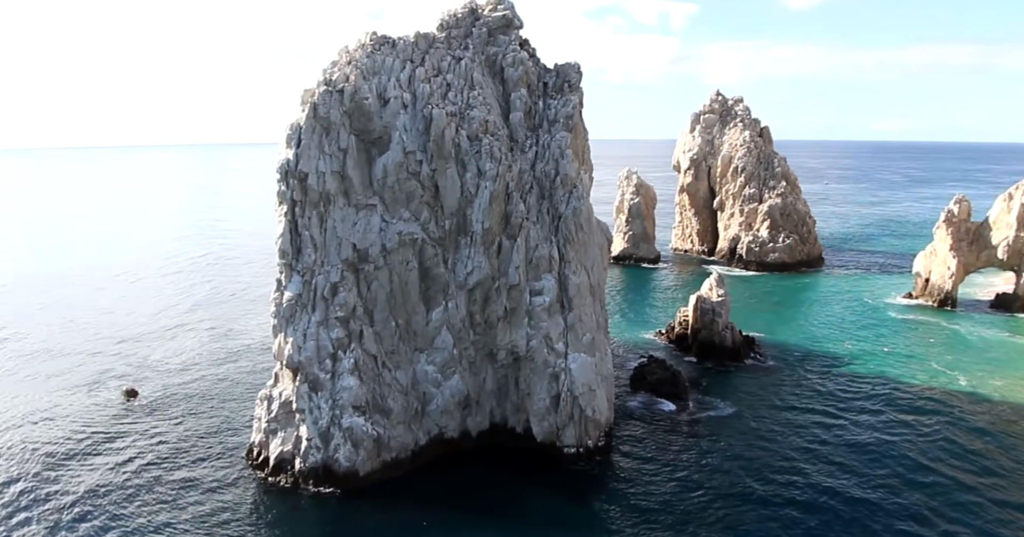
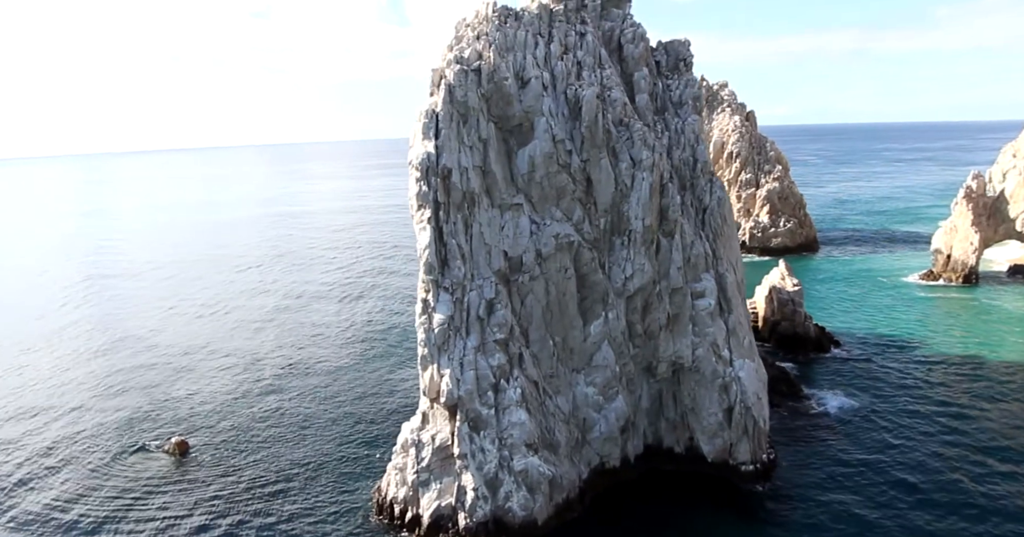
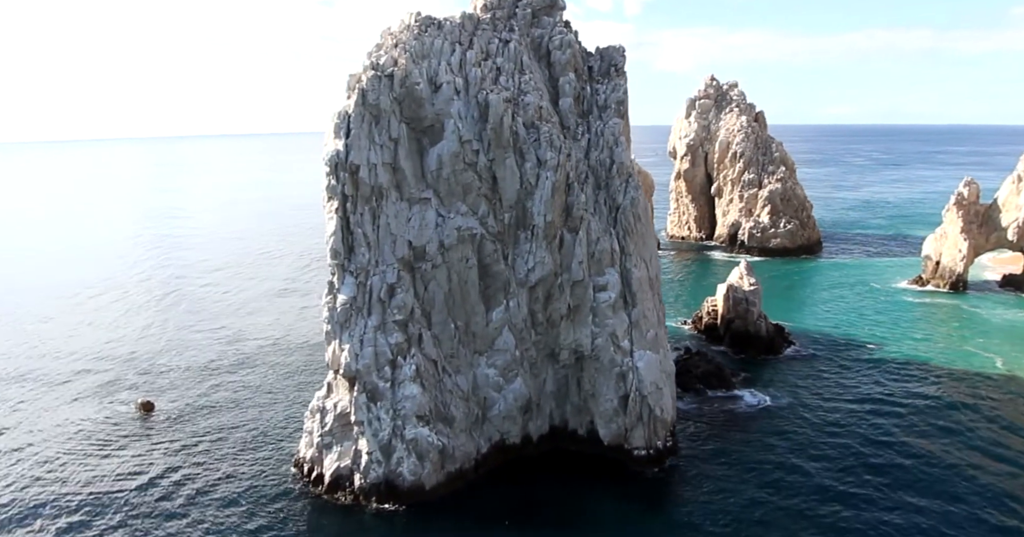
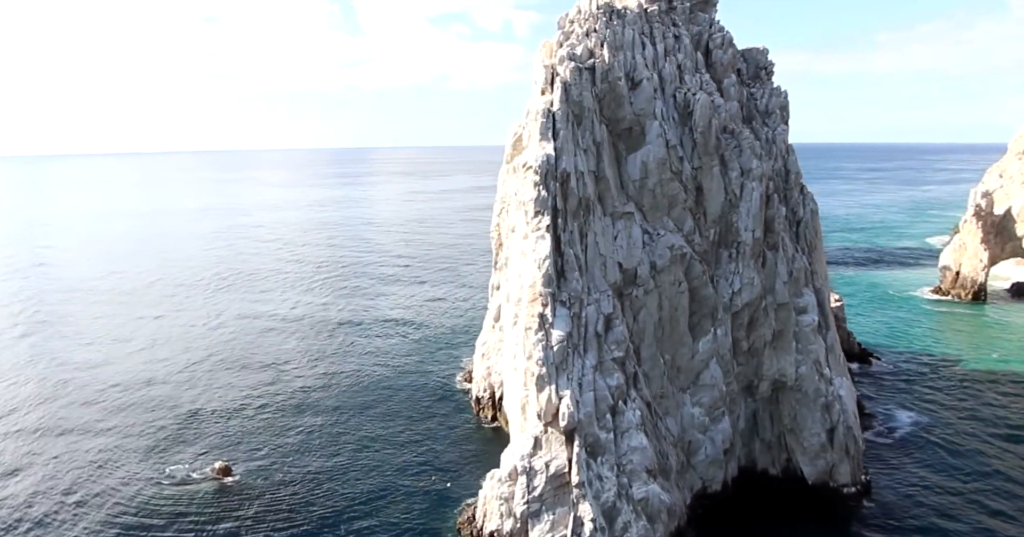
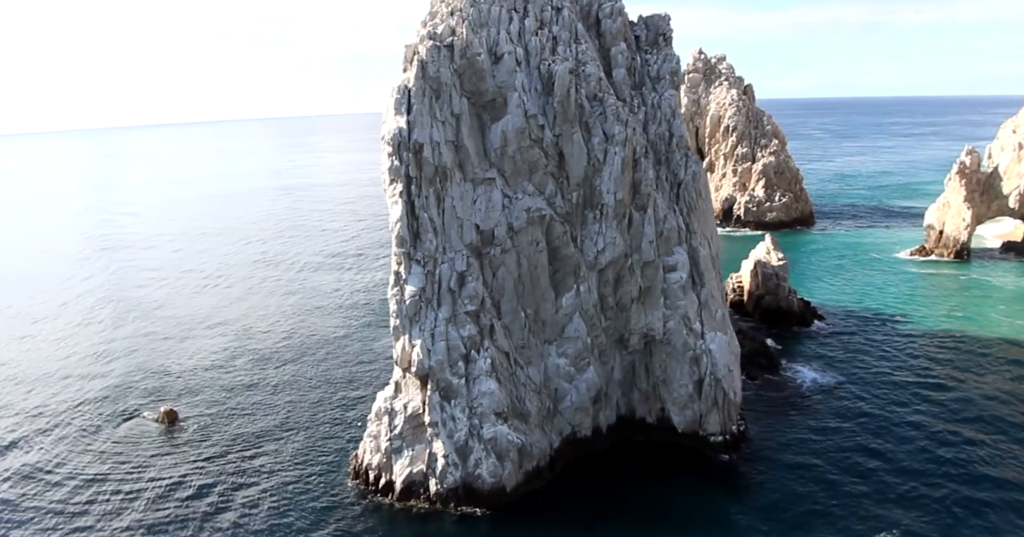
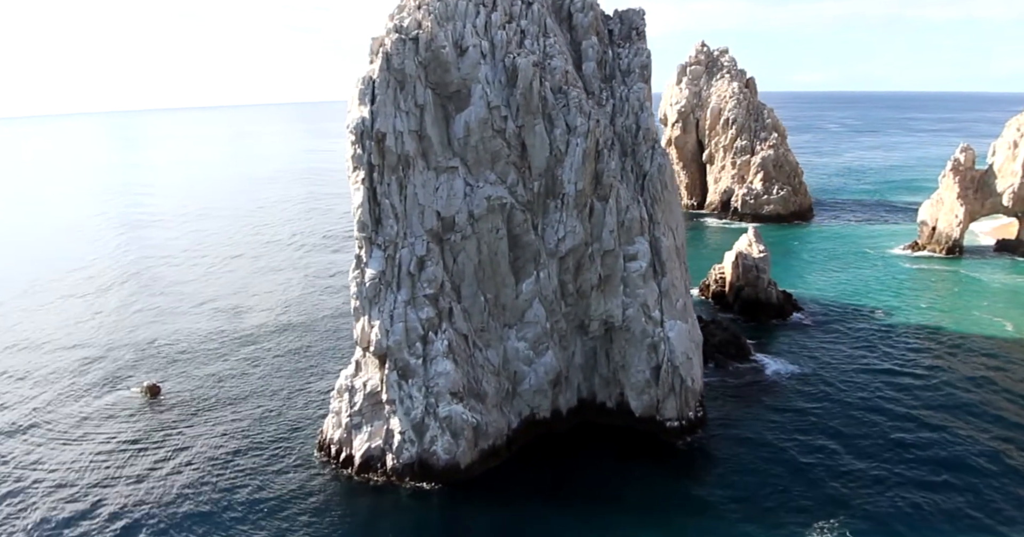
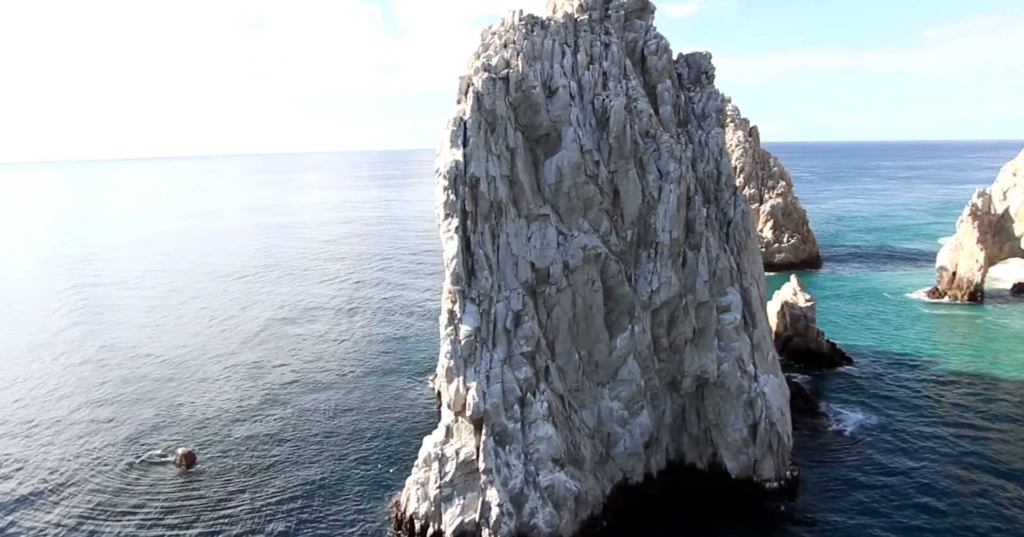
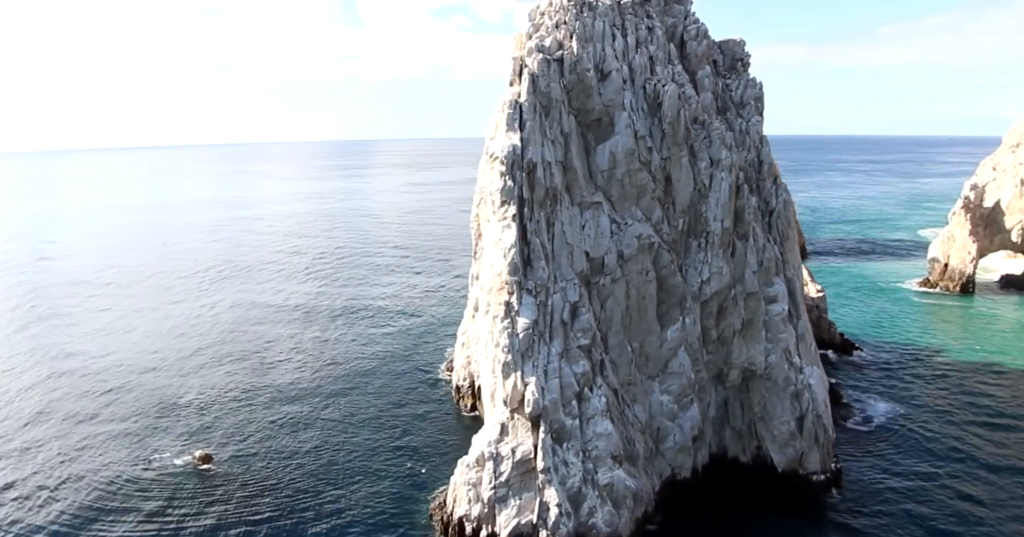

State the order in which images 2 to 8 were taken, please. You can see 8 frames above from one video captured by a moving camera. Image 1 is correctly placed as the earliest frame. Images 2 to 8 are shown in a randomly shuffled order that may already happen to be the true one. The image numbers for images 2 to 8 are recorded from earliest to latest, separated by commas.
3, 6, 5, 2, 7, 8, 4
